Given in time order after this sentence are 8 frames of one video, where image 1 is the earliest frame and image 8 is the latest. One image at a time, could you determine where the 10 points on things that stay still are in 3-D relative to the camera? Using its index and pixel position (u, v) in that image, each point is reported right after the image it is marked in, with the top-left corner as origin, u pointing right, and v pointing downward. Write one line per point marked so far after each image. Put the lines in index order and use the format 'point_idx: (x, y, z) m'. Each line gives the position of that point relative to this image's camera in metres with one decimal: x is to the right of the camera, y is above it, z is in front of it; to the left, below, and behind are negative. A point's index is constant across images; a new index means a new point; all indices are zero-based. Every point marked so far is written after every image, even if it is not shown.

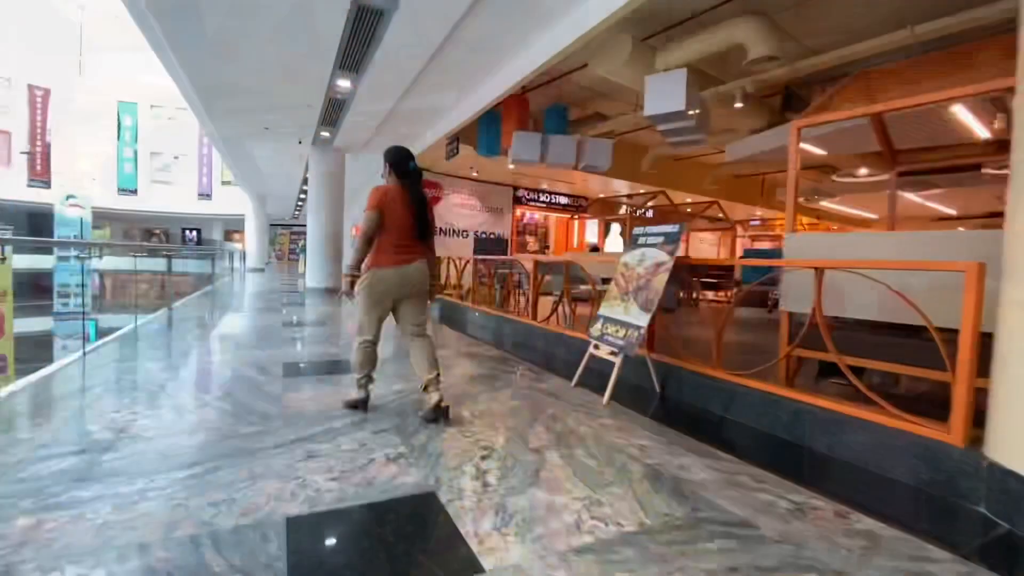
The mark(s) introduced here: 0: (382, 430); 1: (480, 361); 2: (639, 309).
0: (-0.6, -0.7, +2.2) m
1: (-0.3, -0.6, +3.9) m
2: (+0.8, -0.1, +2.9) m
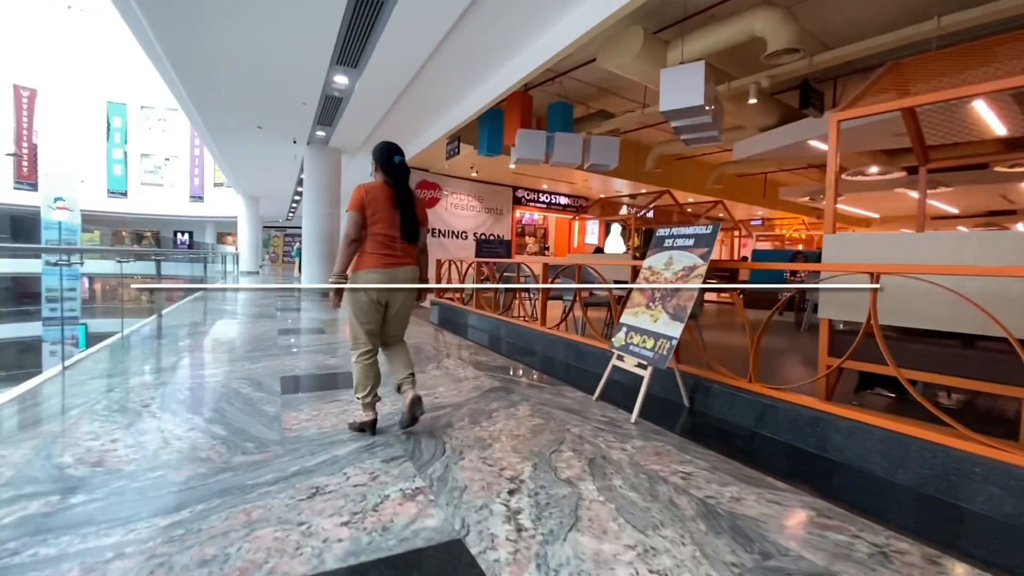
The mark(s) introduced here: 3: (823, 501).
0: (-0.5, -0.7, +2.0) m
1: (-0.2, -0.6, +3.7) m
2: (+0.9, -0.2, +2.6) m
3: (+1.2, -0.8, +1.8) m
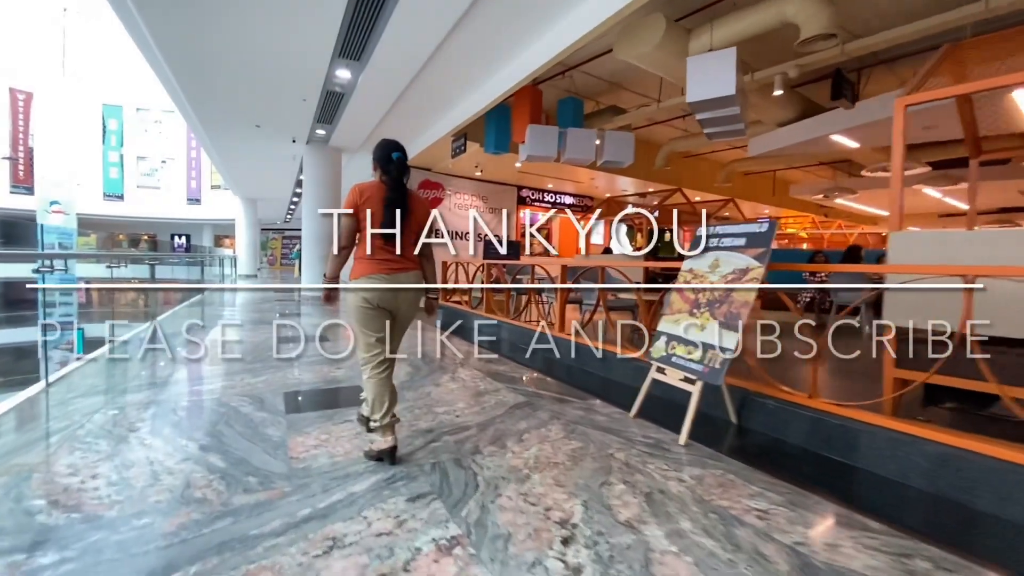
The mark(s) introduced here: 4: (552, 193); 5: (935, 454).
0: (-0.3, -0.8, +1.7) m
1: (0.0, -0.7, +3.4) m
2: (+1.0, -0.2, +2.4) m
3: (+1.4, -0.9, +1.5) m
4: (+1.1, +2.5, +12.4) m
5: (+1.7, -0.7, +1.9) m
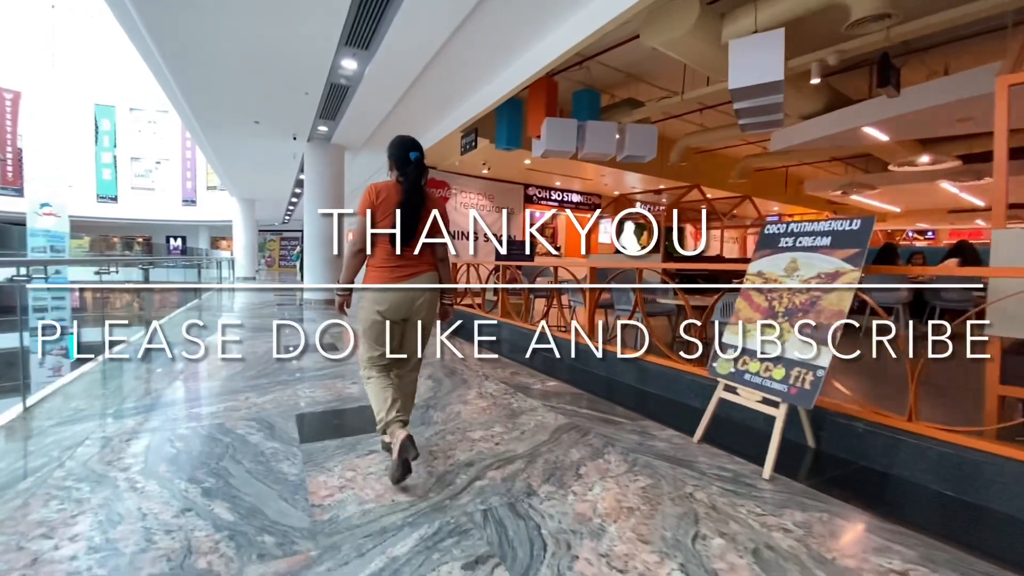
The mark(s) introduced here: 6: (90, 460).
0: (-0.1, -0.8, +1.4) m
1: (+0.2, -0.7, +3.1) m
2: (+1.3, -0.2, +2.0) m
3: (+1.6, -0.9, +1.2) m
4: (+1.2, +2.5, +12.1) m
5: (+2.0, -0.7, +1.6) m
6: (-1.8, -0.7, +2.0) m
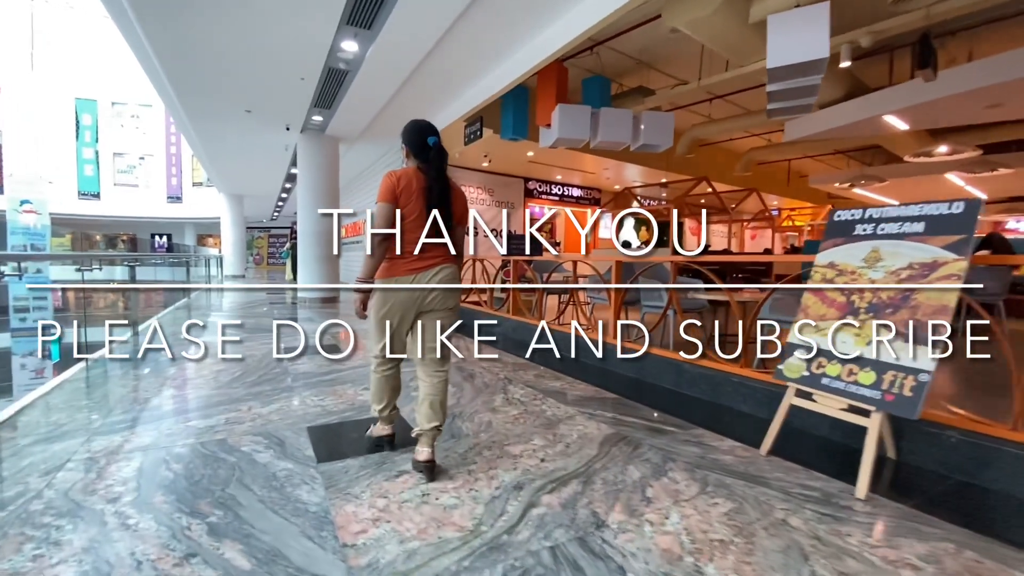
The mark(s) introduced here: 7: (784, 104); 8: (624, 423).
0: (+0.1, -0.8, +1.1) m
1: (+0.4, -0.7, +2.8) m
2: (+1.5, -0.2, +1.8) m
3: (+1.8, -0.9, +1.0) m
4: (+1.2, +2.6, +11.8) m
5: (+2.2, -0.7, +1.4) m
6: (-1.6, -0.7, +1.7) m
7: (+2.4, +1.6, +4.1) m
8: (+0.6, -0.7, +2.5) m
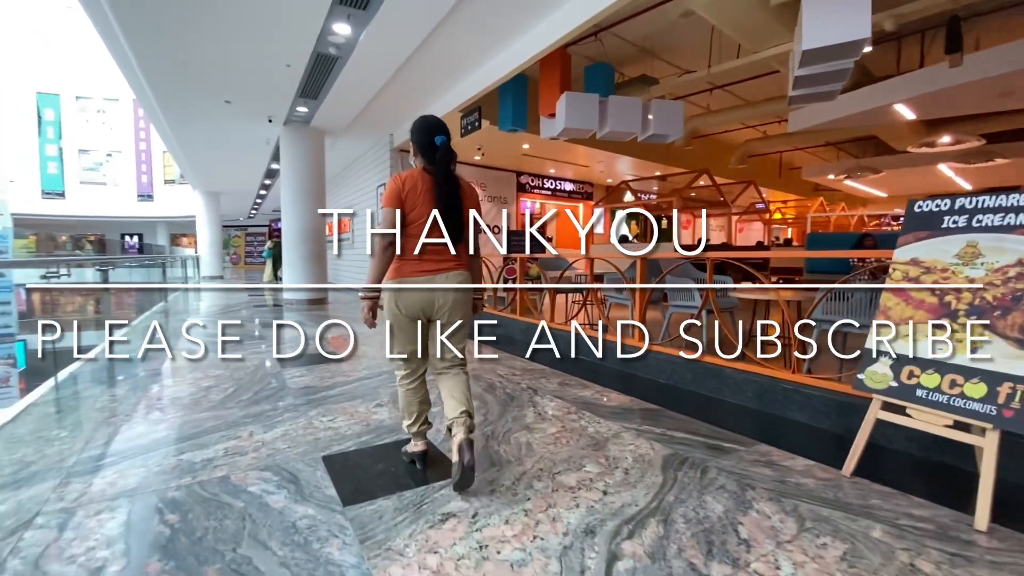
0: (+0.4, -0.8, +0.8) m
1: (+0.6, -0.7, +2.6) m
2: (+1.7, -0.2, +1.6) m
3: (+2.1, -0.9, +0.8) m
4: (+1.0, +2.7, +11.6) m
5: (+2.4, -0.7, +1.2) m
6: (-1.4, -0.8, +1.4) m
7: (+2.5, +1.7, +3.9) m
8: (+0.8, -0.7, +2.2) m
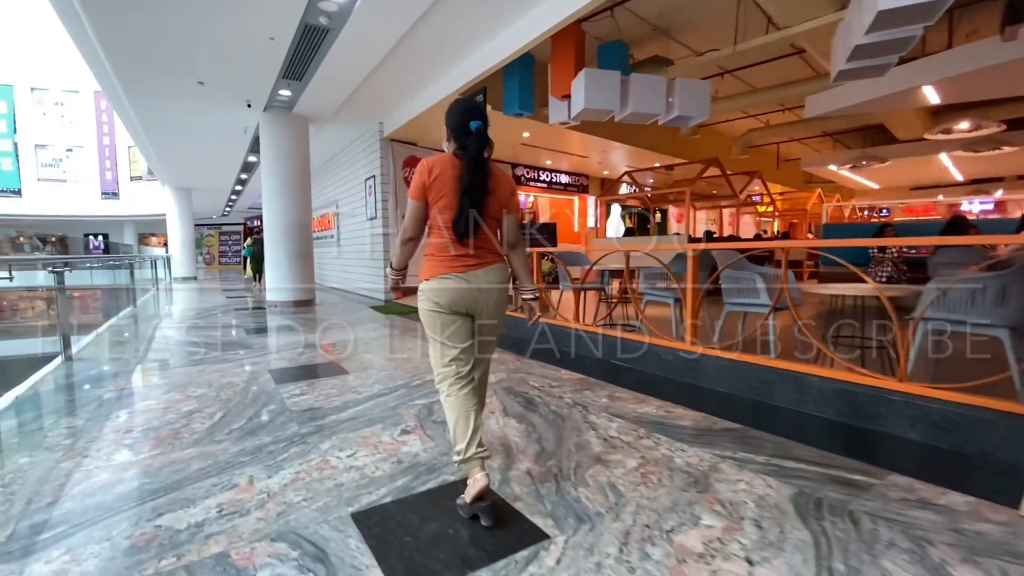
0: (+0.7, -0.8, +0.4) m
1: (+0.8, -0.7, +2.1) m
2: (+2.0, -0.2, +1.2) m
3: (+2.4, -0.8, +0.4) m
4: (+0.8, +2.8, +11.1) m
5: (+2.8, -0.6, +0.8) m
6: (-1.1, -0.8, +0.9) m
7: (+2.7, +1.7, +3.6) m
8: (+1.1, -0.7, +1.8) m
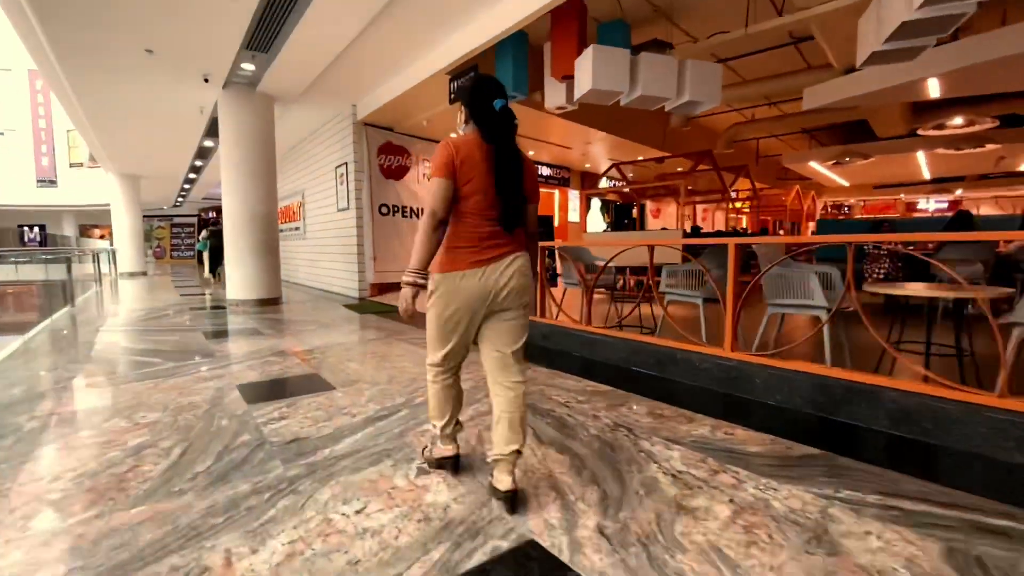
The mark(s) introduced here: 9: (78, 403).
0: (+1.0, -0.8, 0.0) m
1: (+1.0, -0.7, +1.8) m
2: (+2.2, -0.2, +0.9) m
3: (+2.7, -0.9, +0.2) m
4: (+0.3, +2.9, +10.7) m
5: (+3.0, -0.7, +0.6) m
6: (-0.8, -0.8, +0.4) m
7: (+2.7, +1.7, +3.3) m
8: (+1.3, -0.7, +1.4) m
9: (-2.5, -0.7, +2.7) m
